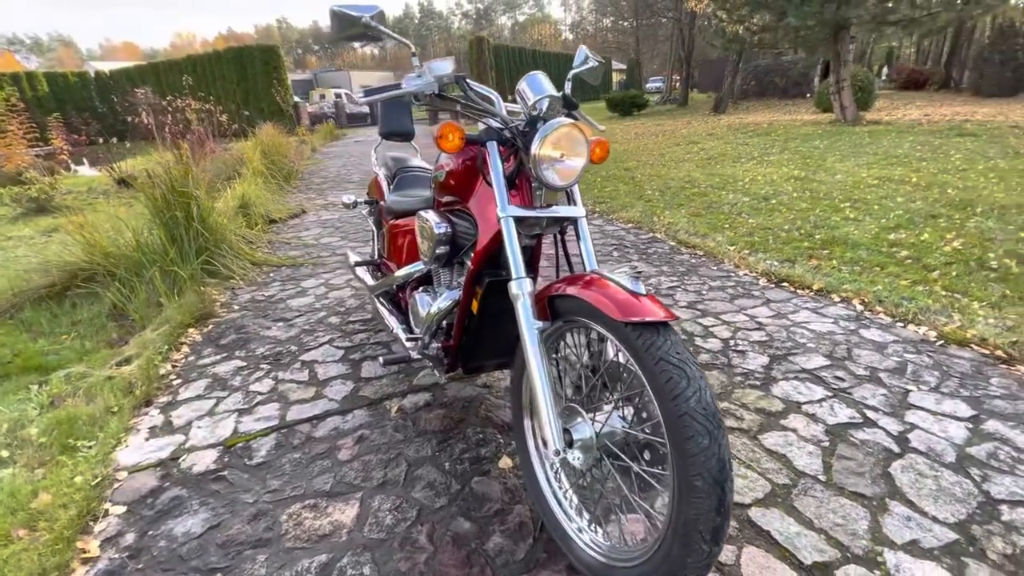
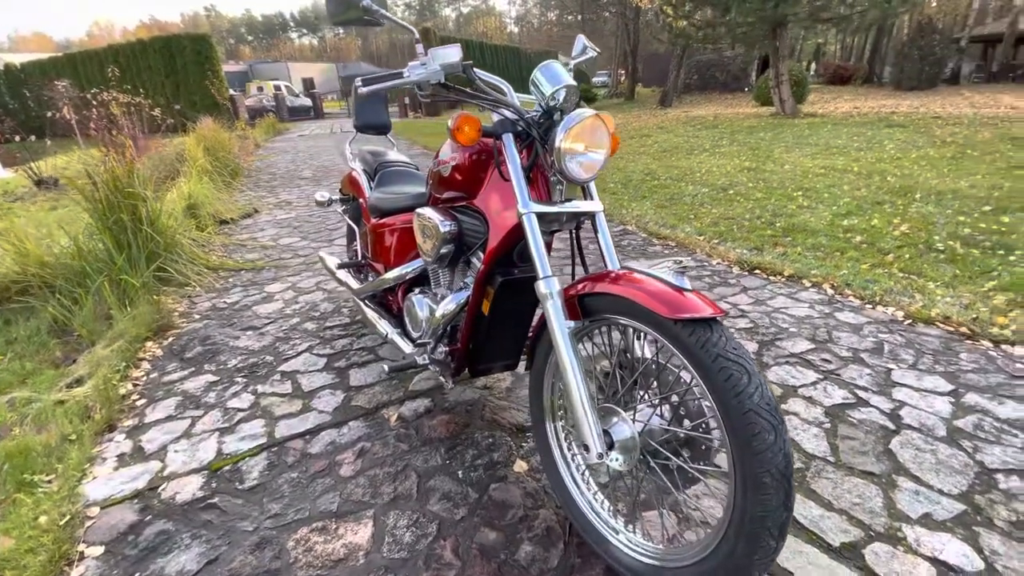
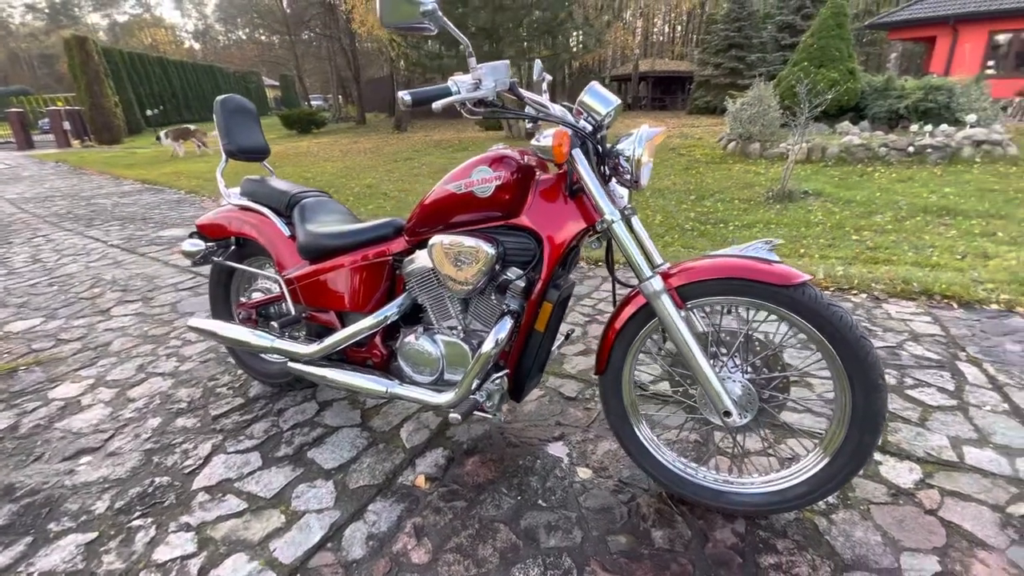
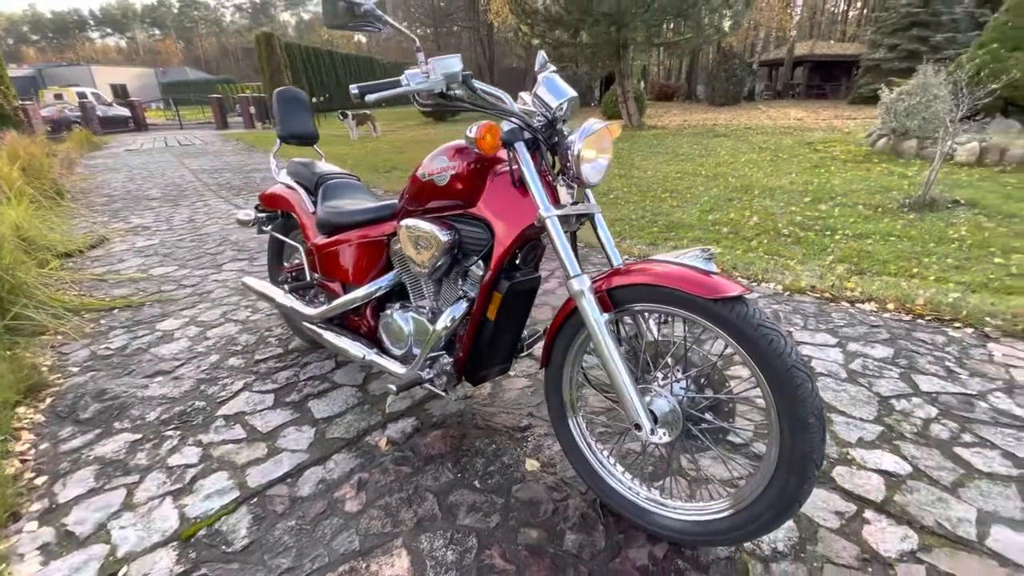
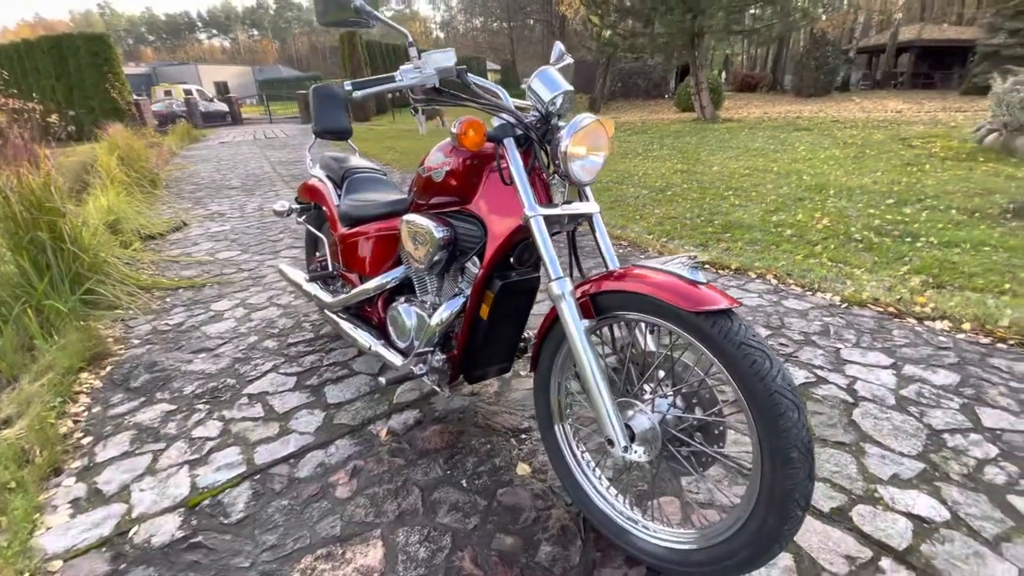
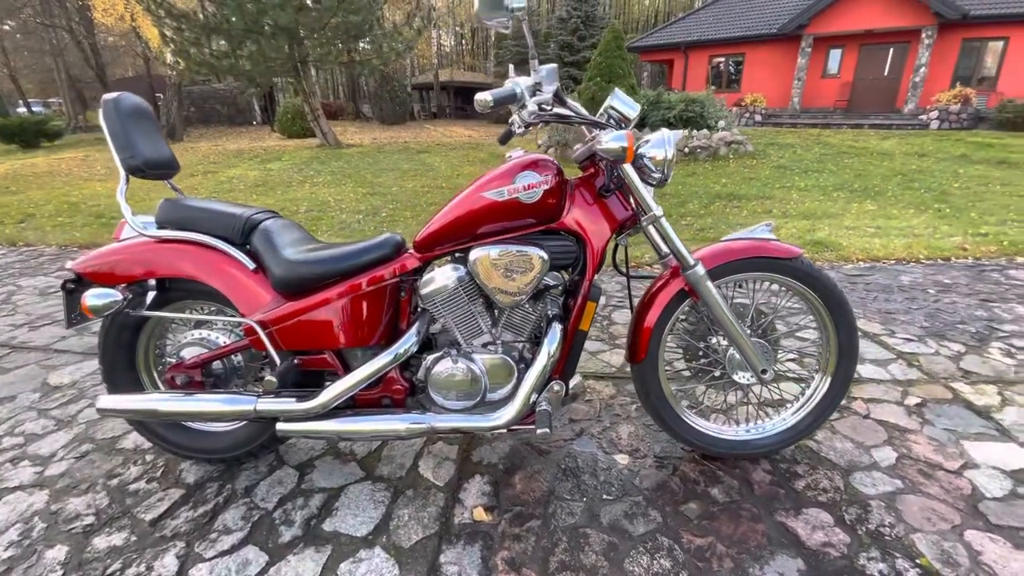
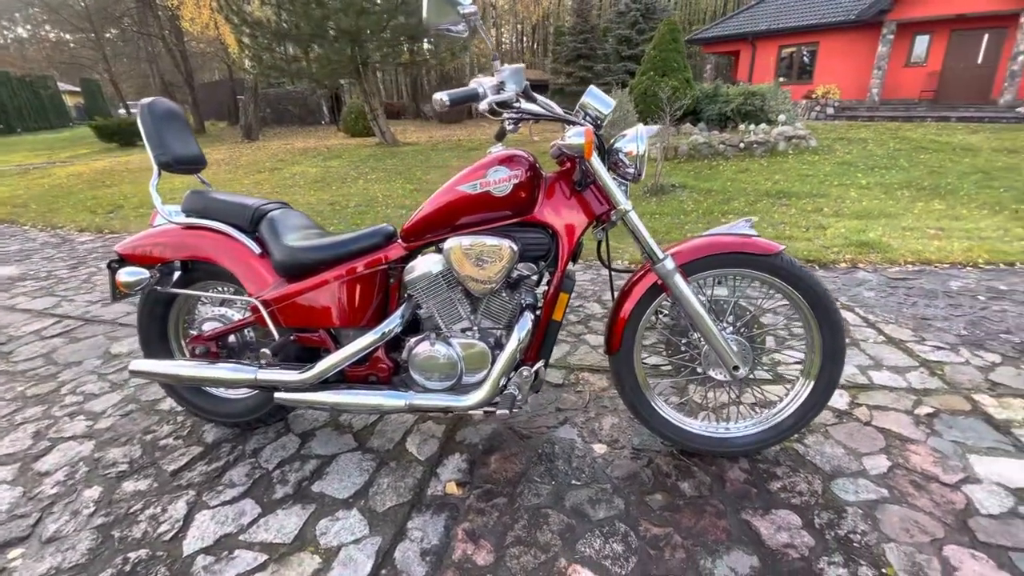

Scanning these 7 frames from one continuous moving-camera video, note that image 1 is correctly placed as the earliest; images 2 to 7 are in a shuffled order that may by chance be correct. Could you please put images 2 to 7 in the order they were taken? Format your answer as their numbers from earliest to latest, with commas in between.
2, 5, 4, 3, 7, 6
